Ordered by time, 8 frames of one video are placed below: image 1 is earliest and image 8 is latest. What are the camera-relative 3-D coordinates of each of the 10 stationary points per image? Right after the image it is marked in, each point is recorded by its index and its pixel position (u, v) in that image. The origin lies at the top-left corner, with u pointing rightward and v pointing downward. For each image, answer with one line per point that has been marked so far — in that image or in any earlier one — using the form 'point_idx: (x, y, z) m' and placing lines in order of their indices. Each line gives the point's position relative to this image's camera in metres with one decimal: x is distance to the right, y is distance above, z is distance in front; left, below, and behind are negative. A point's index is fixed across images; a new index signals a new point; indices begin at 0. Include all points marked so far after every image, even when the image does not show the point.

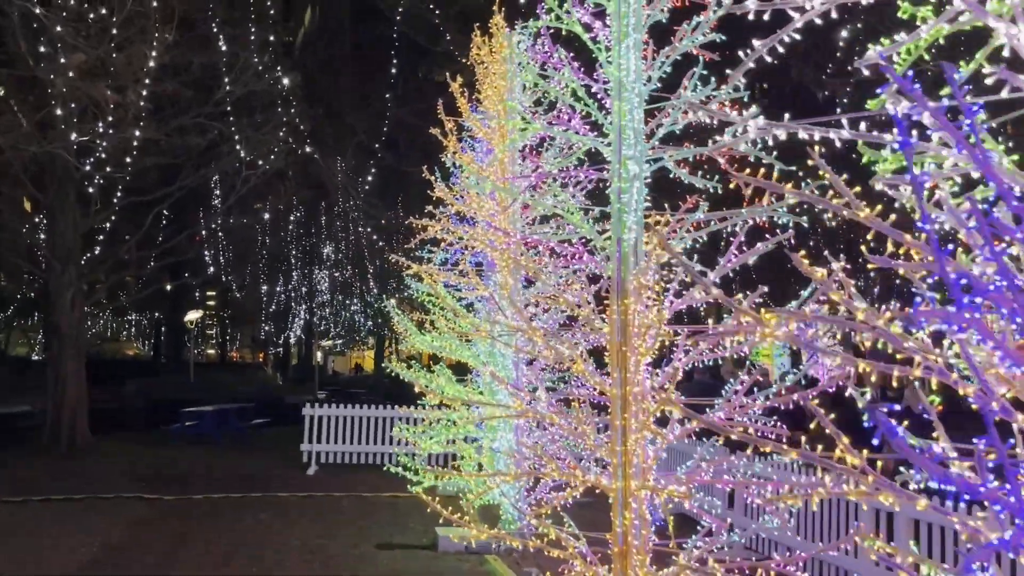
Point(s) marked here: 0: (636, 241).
0: (+0.9, +0.3, +5.8) m
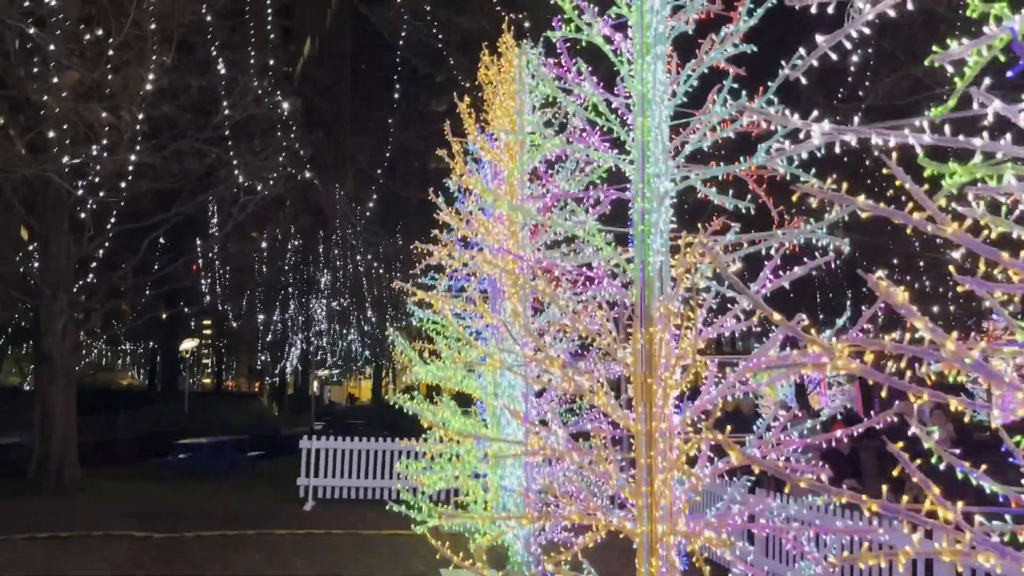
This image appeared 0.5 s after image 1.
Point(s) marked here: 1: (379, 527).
0: (+1.0, +0.1, +5.4) m
1: (-1.9, -3.4, +12.1) m
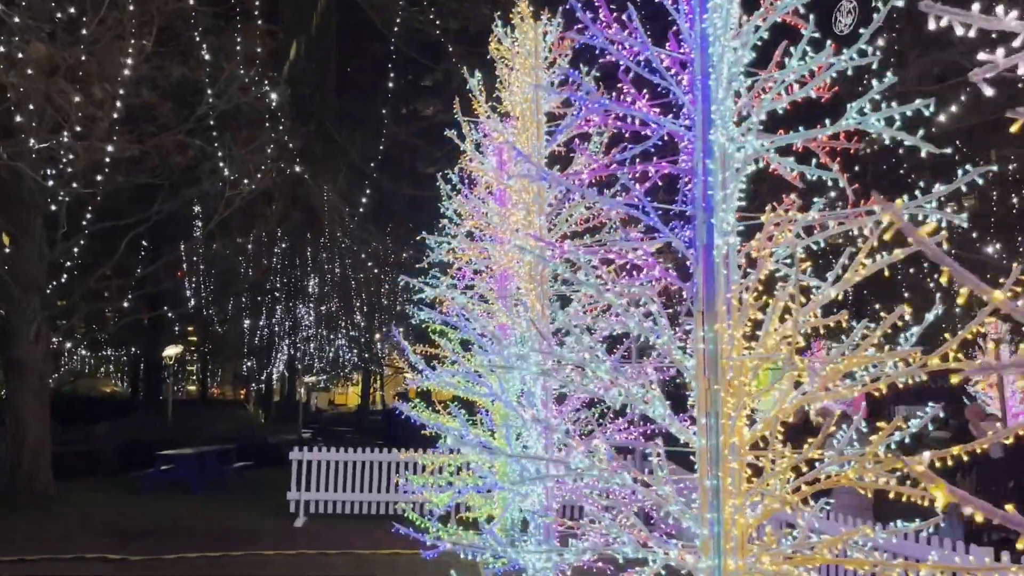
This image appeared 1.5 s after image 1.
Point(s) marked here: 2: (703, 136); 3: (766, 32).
0: (+1.2, +0.2, +4.6) m
1: (-1.8, -3.4, +11.2) m
2: (+1.0, +0.8, +4.6) m
3: (+1.4, +1.4, +4.7) m
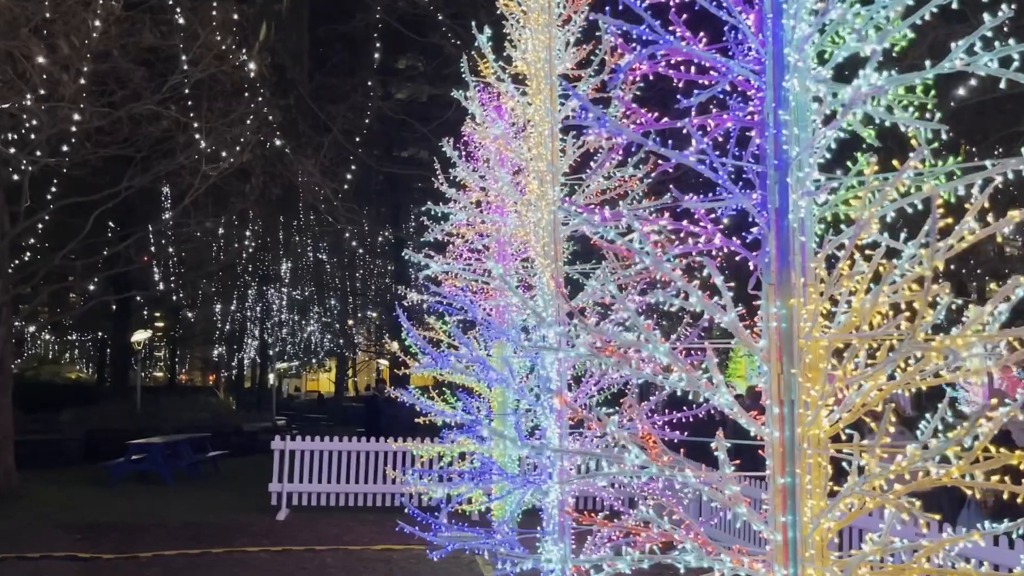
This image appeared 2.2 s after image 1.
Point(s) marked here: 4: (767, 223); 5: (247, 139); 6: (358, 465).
0: (+1.4, +0.3, +4.0) m
1: (-1.8, -3.1, +10.6) m
2: (+1.2, +1.0, +4.0) m
3: (+1.6, +1.5, +4.1) m
4: (+1.2, +0.3, +4.0) m
5: (-4.3, +2.4, +13.9) m
6: (-2.2, -2.5, +12.2) m
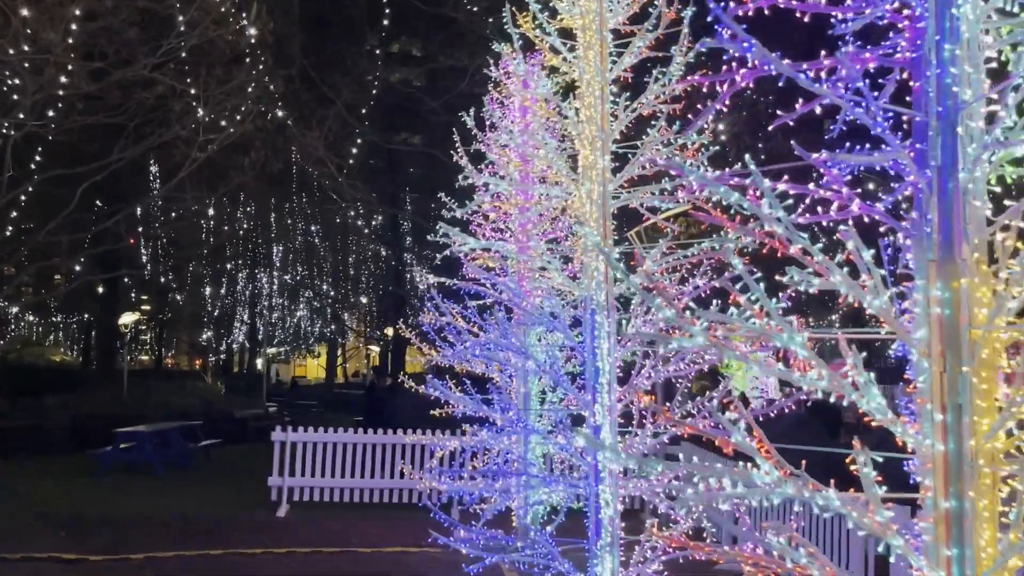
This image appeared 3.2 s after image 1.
0: (+1.7, +0.4, +3.2) m
1: (-1.6, -2.9, +9.8) m
2: (+1.6, +1.0, +3.2) m
3: (+2.0, +1.6, +3.4) m
4: (+1.6, +0.4, +3.3) m
5: (-4.0, +2.7, +13.0) m
6: (-1.9, -2.3, +11.4) m
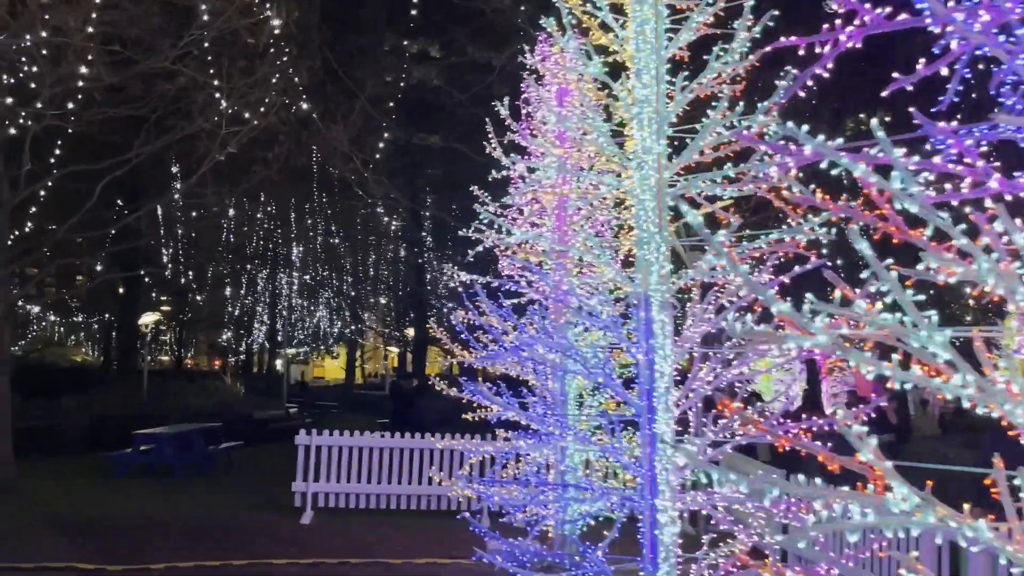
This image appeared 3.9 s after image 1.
0: (+2.0, +0.5, +2.7) m
1: (-1.2, -2.9, +9.4) m
2: (+1.9, +1.1, +2.7) m
3: (+2.3, +1.7, +2.8) m
4: (+1.8, +0.4, +2.7) m
5: (-3.6, +2.8, +12.6) m
6: (-1.5, -2.2, +10.9) m
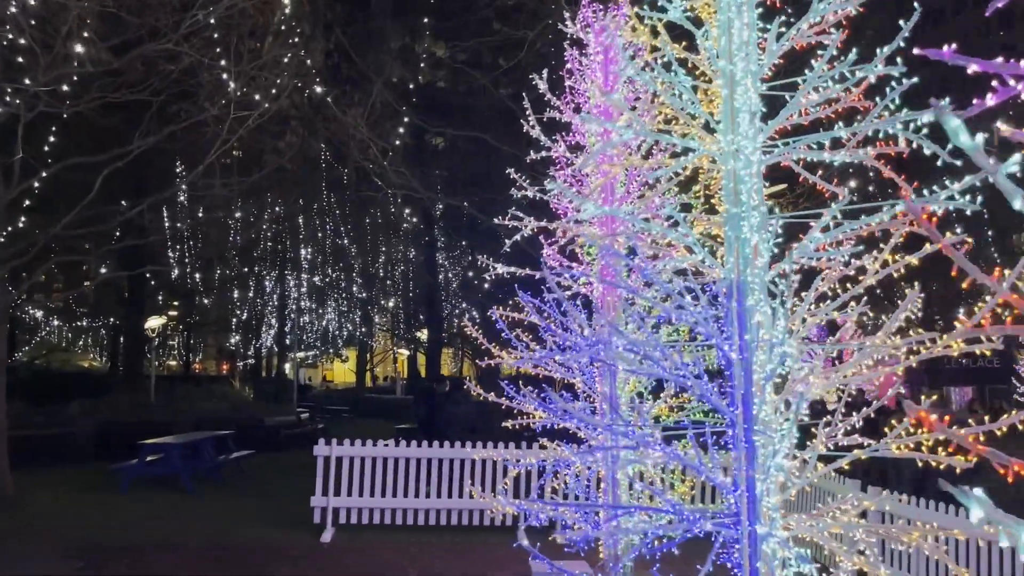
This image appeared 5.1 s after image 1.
0: (+2.4, +0.6, +1.7) m
1: (-0.7, -2.8, +8.4) m
2: (+2.2, +1.2, +1.7) m
3: (+2.6, +1.8, +1.9) m
4: (+2.2, +0.5, +1.8) m
5: (-3.1, +2.8, +11.7) m
6: (-1.1, -2.2, +10.0) m
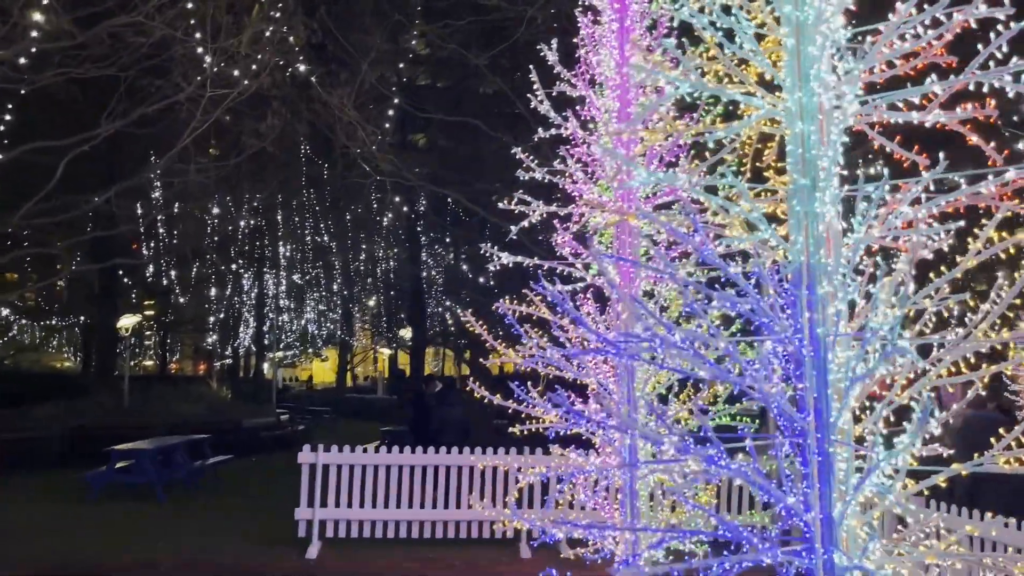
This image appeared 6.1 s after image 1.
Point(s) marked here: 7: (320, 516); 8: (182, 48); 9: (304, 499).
0: (+2.6, +0.6, +1.0) m
1: (-0.7, -2.8, +7.6) m
2: (+2.4, +1.2, +1.0) m
3: (+2.8, +1.8, +1.2) m
4: (+2.4, +0.6, +1.1) m
5: (-3.2, +2.9, +10.9) m
6: (-1.0, -2.1, +9.2) m
7: (-2.0, -2.4, +9.0) m
8: (-4.2, +3.0, +10.9) m
9: (-2.3, -2.3, +9.2) m
